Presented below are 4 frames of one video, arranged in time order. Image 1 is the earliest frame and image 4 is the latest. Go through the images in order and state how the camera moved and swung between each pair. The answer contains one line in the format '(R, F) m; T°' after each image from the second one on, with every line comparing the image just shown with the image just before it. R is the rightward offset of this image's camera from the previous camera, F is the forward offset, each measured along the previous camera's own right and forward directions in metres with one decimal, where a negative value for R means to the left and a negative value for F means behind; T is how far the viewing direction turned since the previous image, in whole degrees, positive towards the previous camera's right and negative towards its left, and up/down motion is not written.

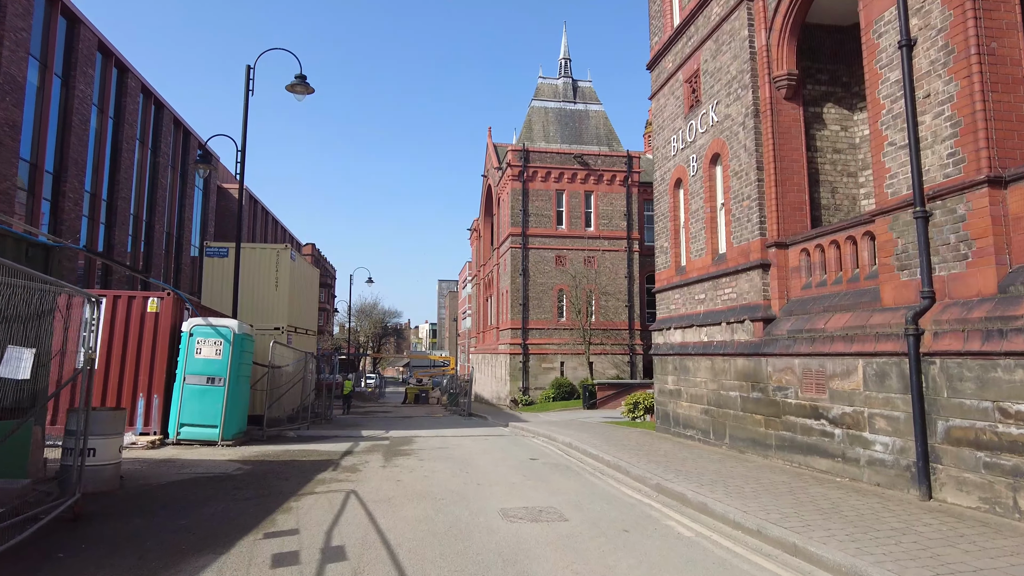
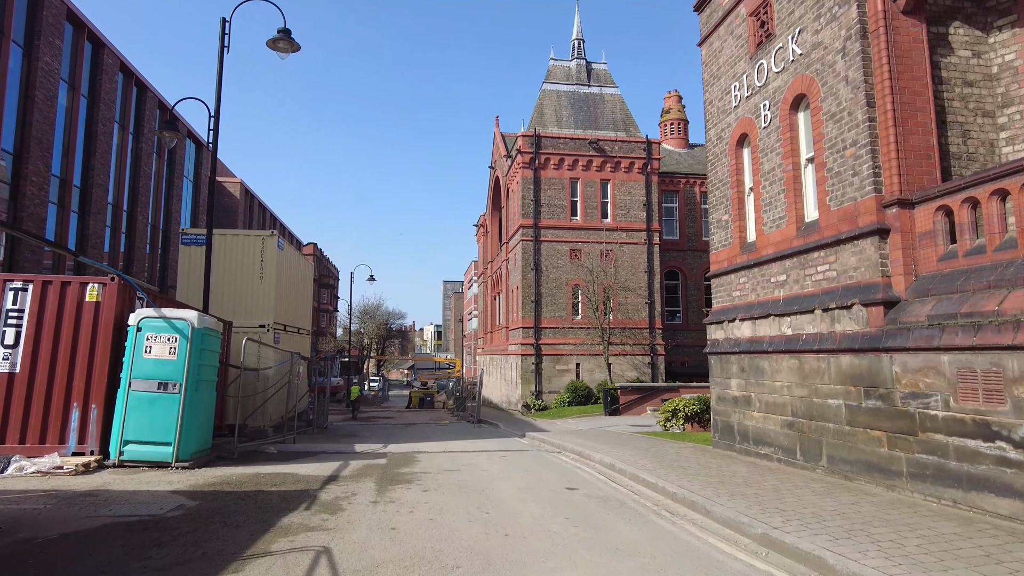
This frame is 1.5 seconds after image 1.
(-0.3, +2.4) m; 0°
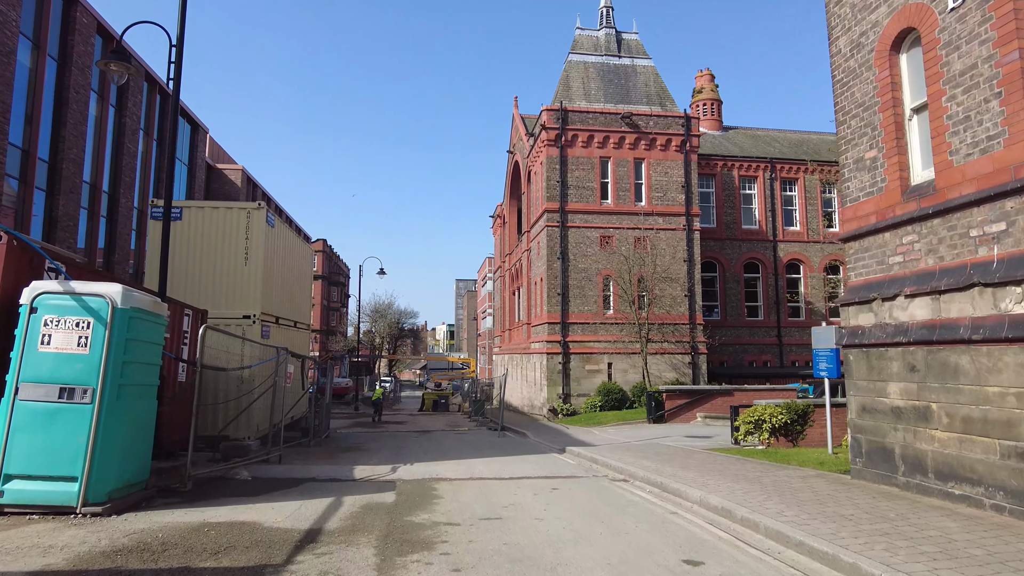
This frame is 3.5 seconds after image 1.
(-0.6, +3.1) m; -1°
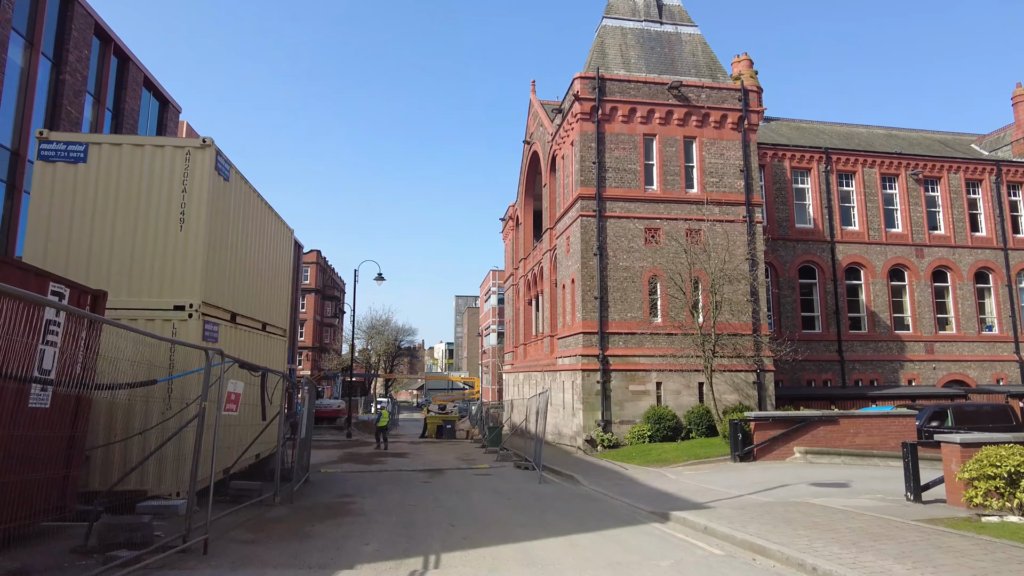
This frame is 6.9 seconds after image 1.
(-1.2, +5.1) m; 0°
